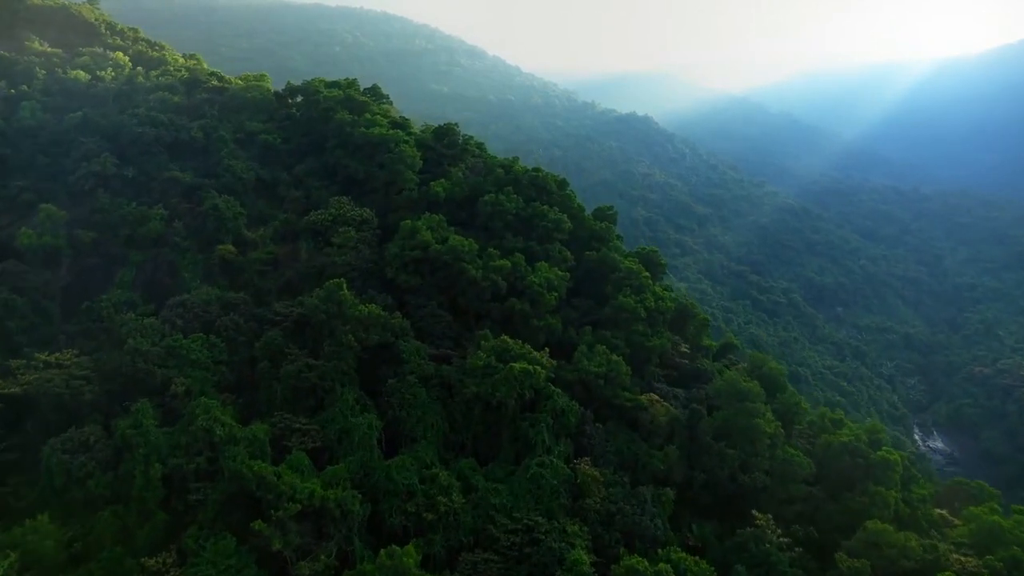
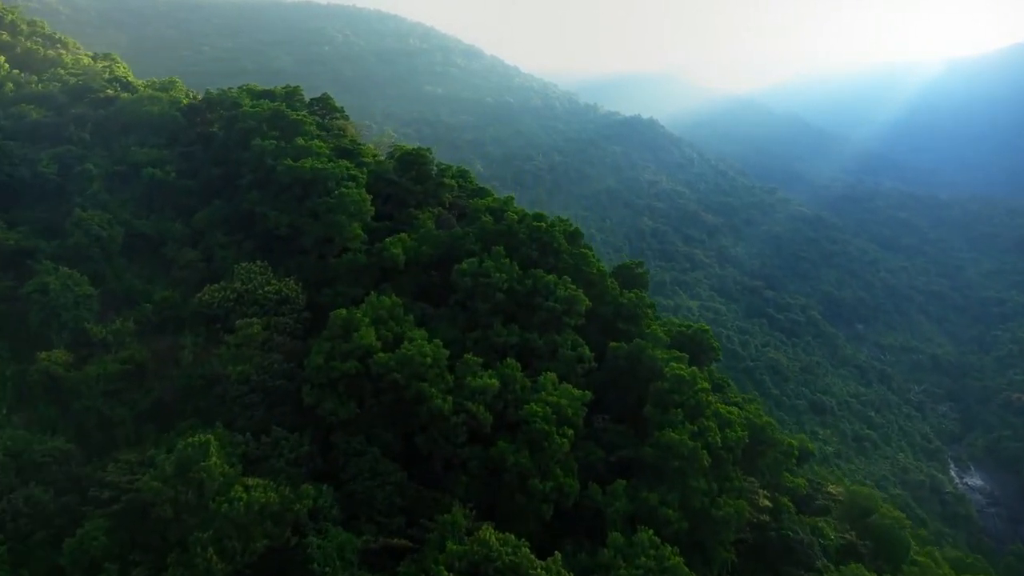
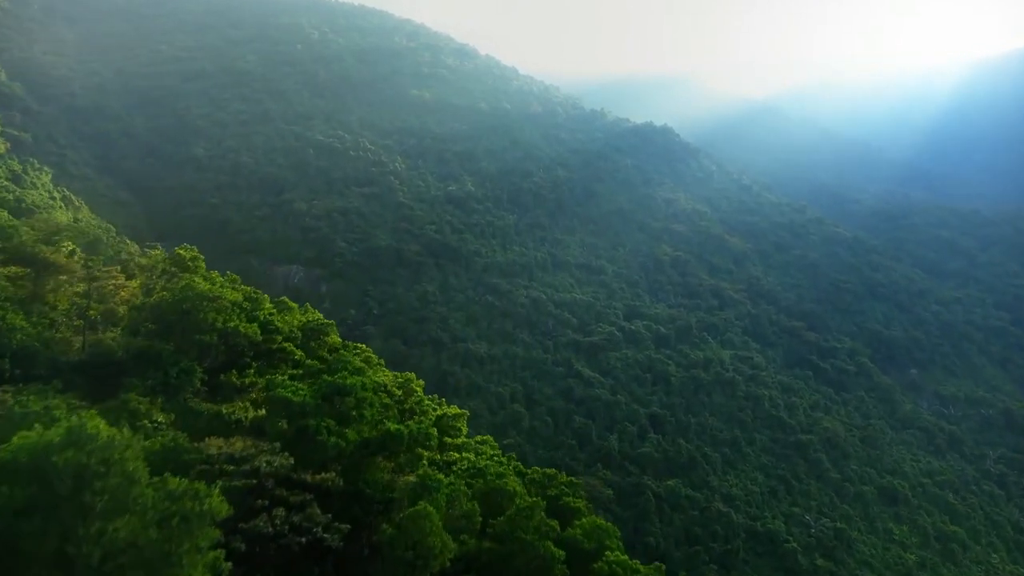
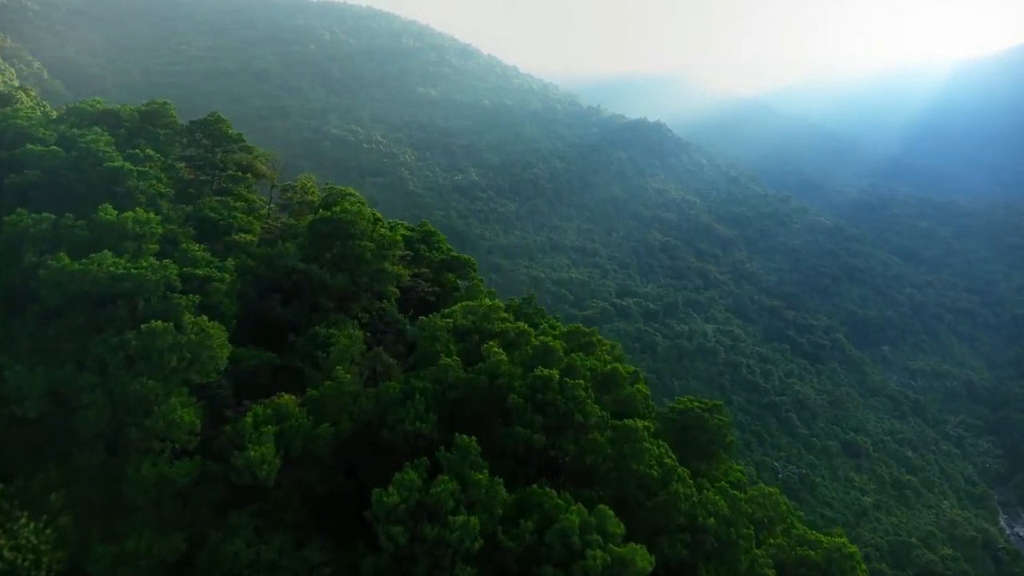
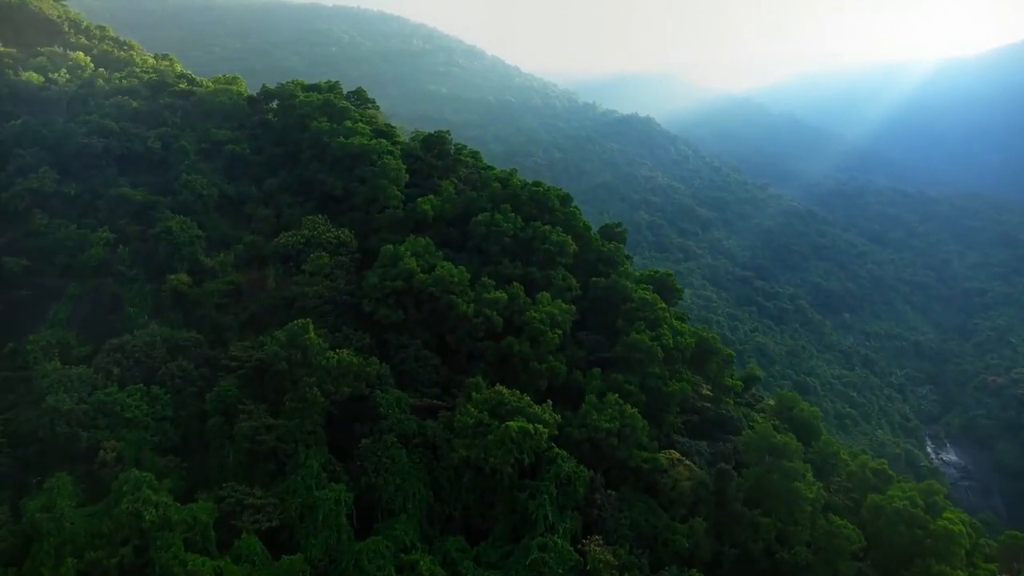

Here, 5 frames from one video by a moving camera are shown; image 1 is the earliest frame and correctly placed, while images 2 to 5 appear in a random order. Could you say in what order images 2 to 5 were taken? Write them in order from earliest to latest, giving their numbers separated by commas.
5, 2, 4, 3
